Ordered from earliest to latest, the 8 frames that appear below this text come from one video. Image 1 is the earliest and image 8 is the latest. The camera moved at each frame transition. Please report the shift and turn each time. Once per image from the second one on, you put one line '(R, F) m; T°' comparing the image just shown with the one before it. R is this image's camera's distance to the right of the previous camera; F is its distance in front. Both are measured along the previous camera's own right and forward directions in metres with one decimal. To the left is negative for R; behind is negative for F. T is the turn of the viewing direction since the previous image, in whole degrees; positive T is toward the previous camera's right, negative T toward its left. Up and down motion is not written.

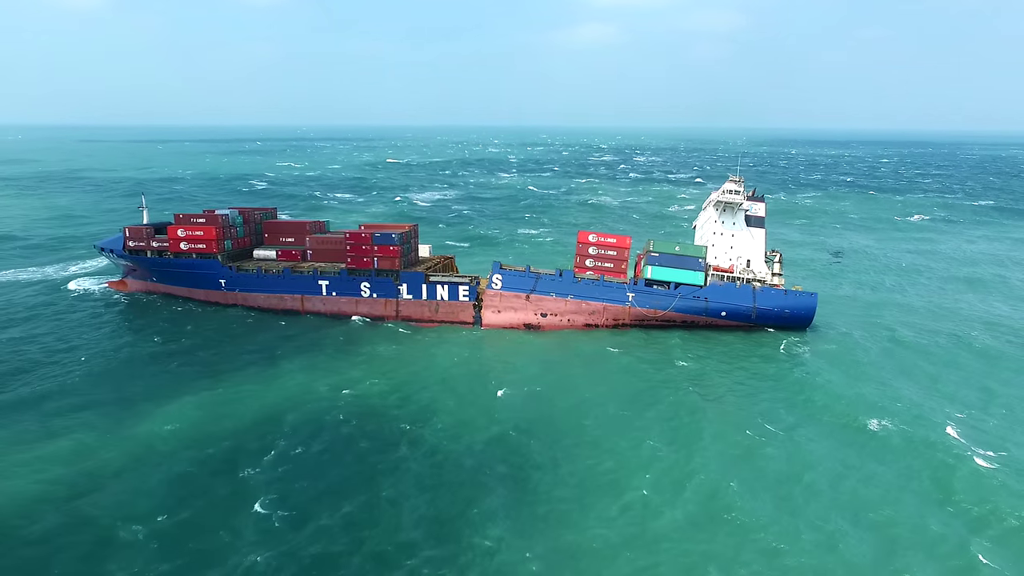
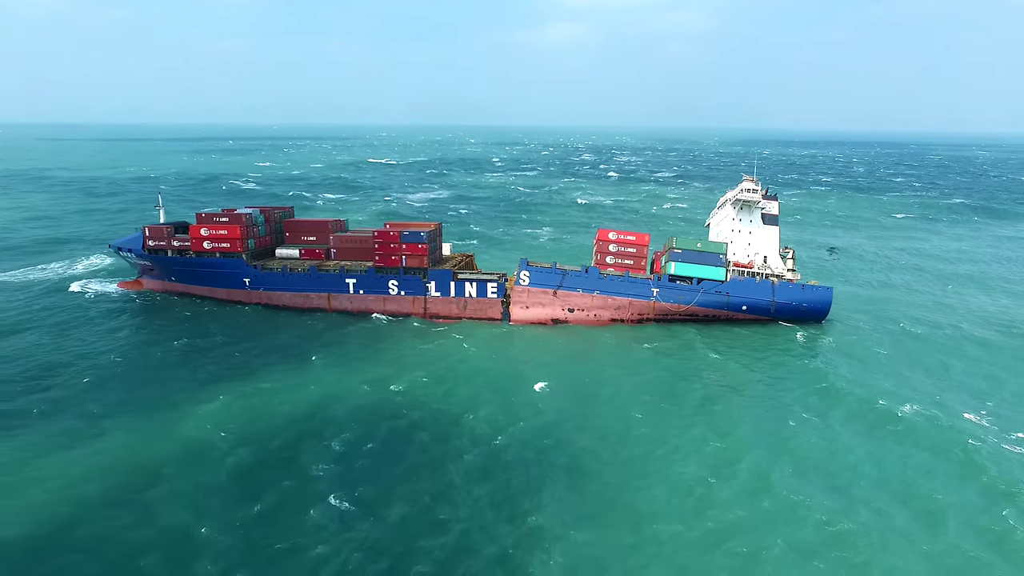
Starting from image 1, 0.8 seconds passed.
(-3.7, -0.8) m; +2°
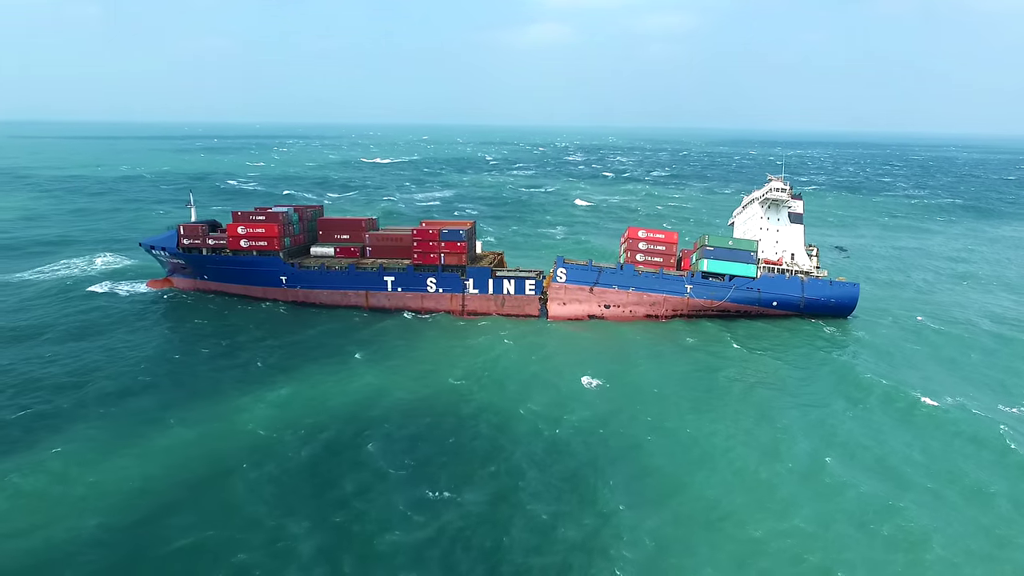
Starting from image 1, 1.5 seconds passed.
(-3.9, -0.8) m; +2°
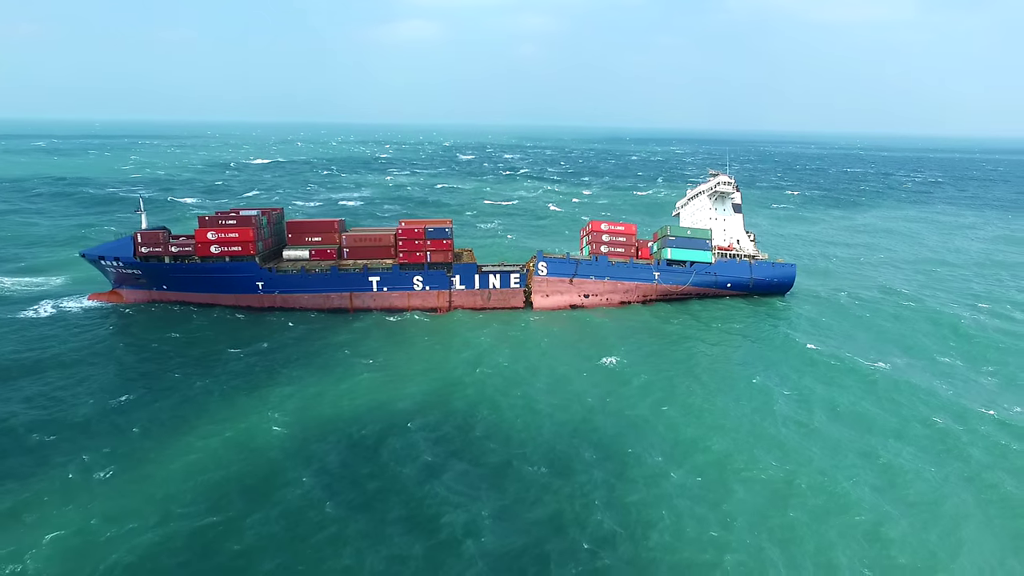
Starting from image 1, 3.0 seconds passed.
(-8.0, -1.1) m; +11°
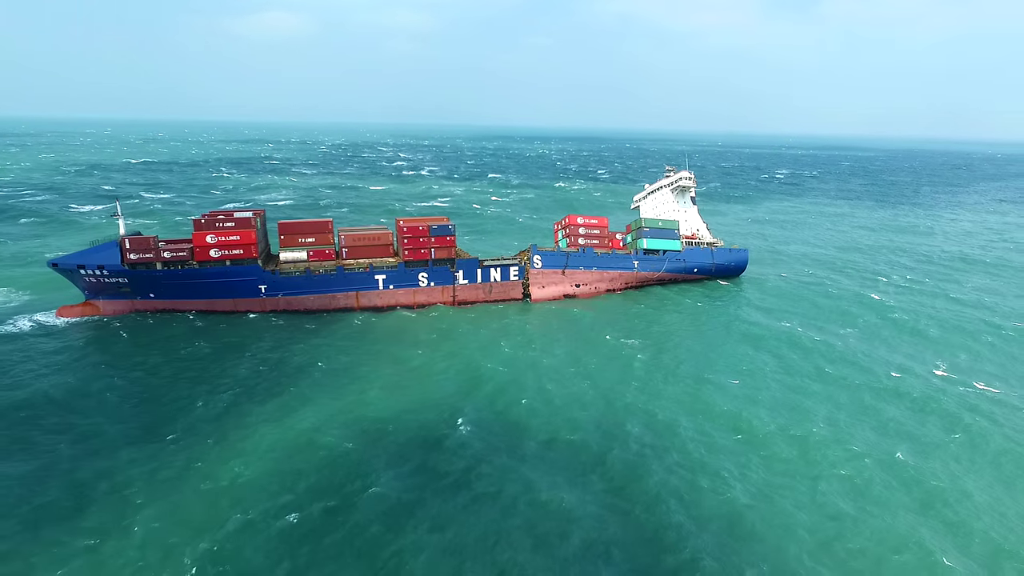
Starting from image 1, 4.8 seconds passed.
(-9.2, -1.6) m; +11°
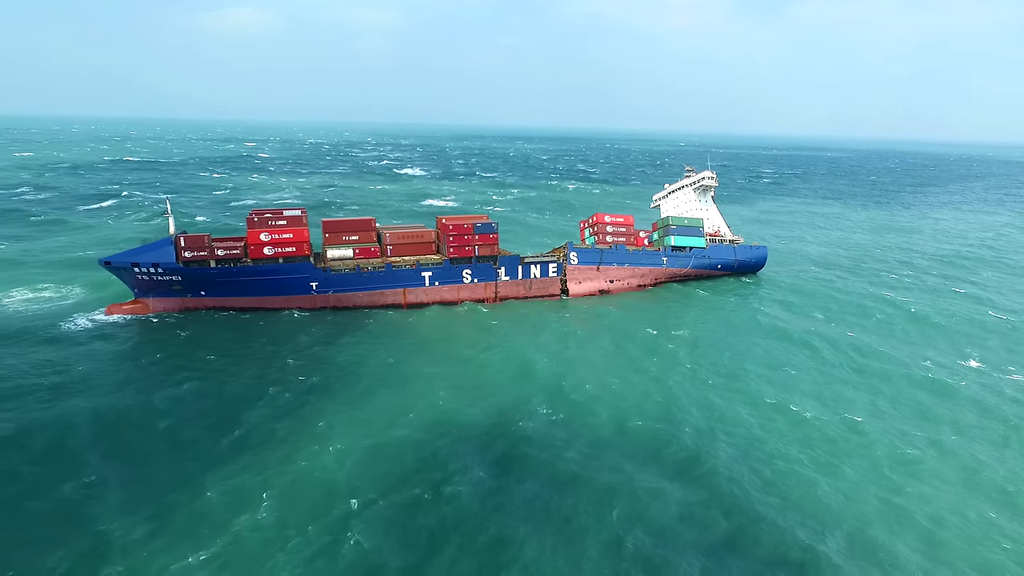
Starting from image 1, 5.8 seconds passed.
(-5.2, -1.4) m; +2°
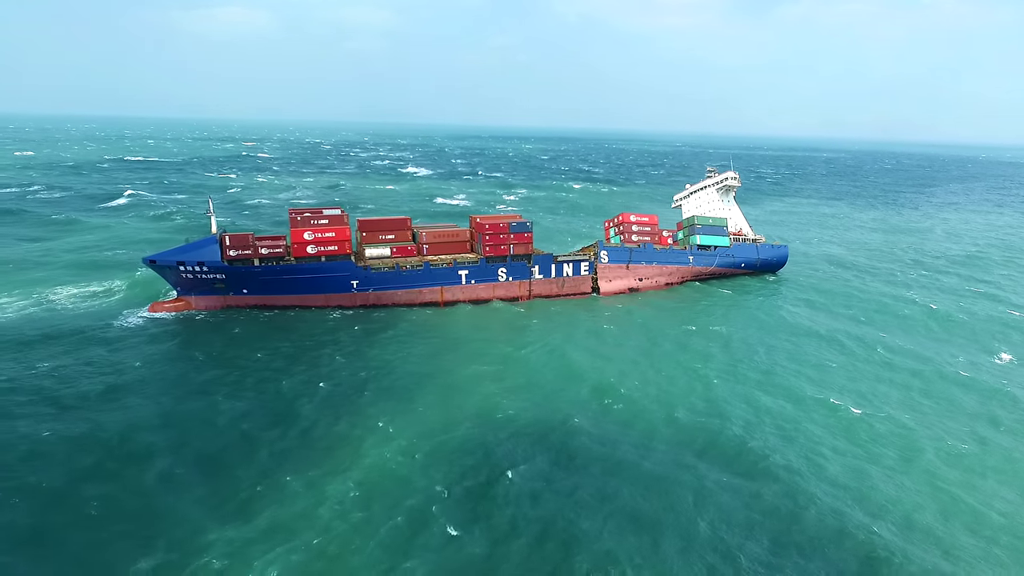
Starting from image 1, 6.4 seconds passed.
(-3.3, -0.9) m; +1°
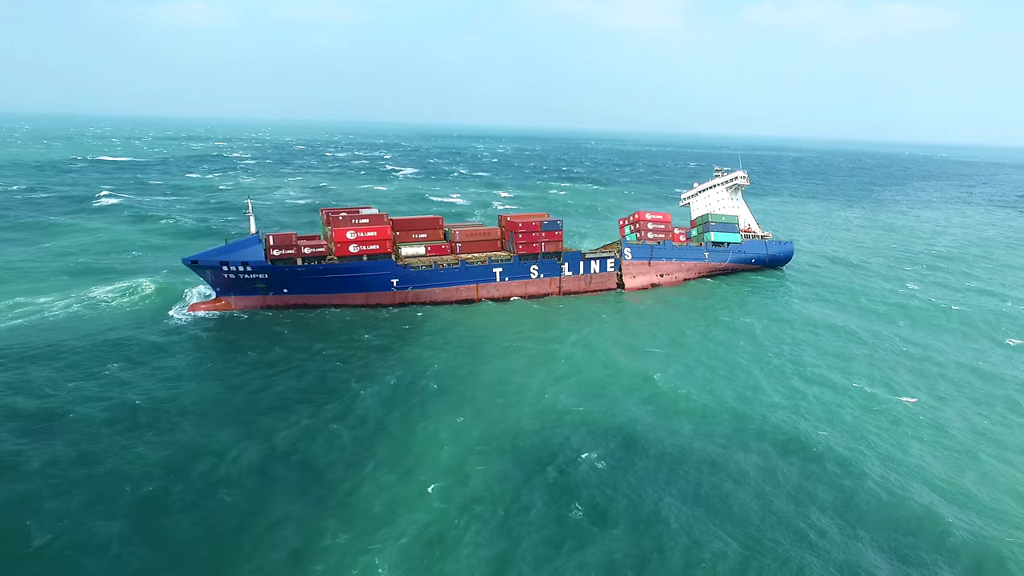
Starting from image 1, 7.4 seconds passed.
(-5.3, -1.2) m; +3°
